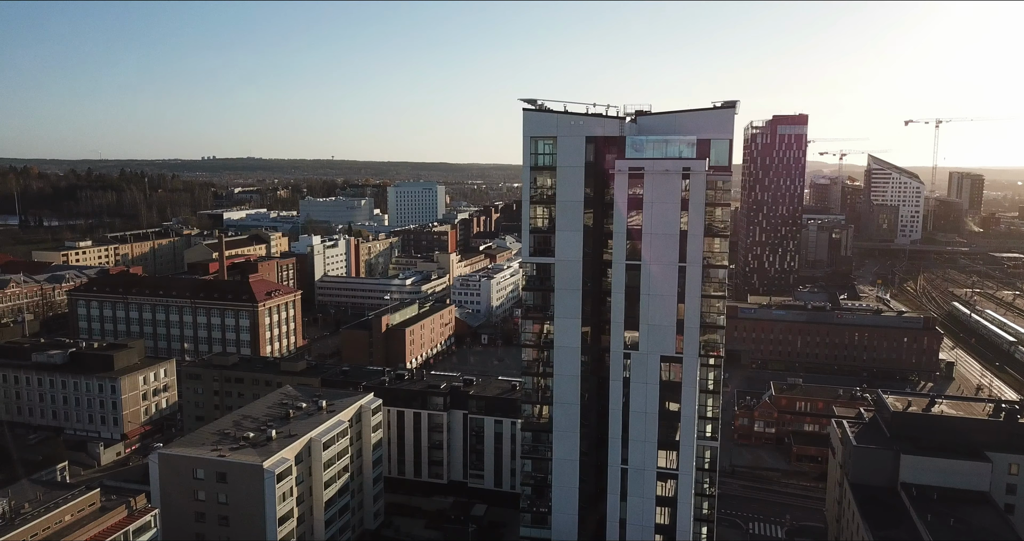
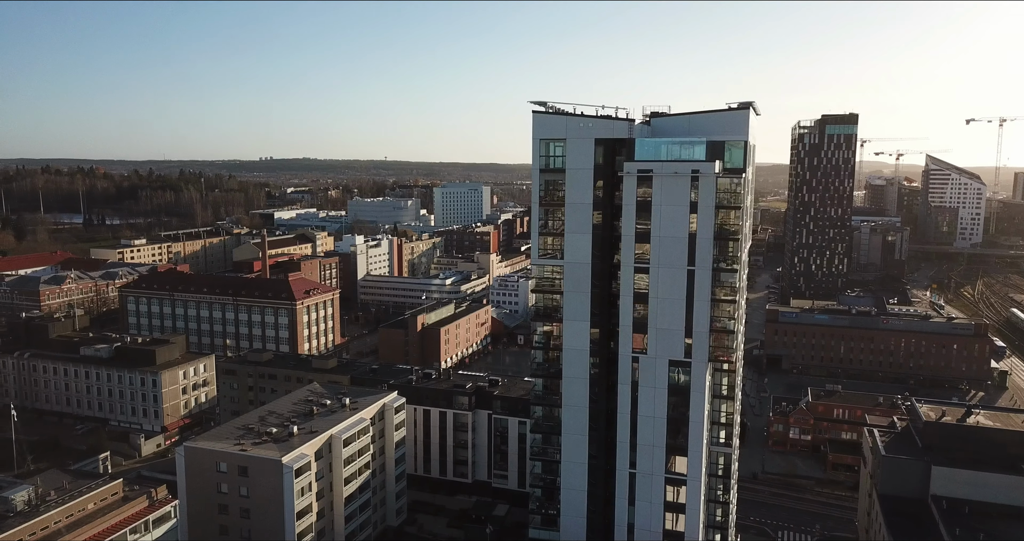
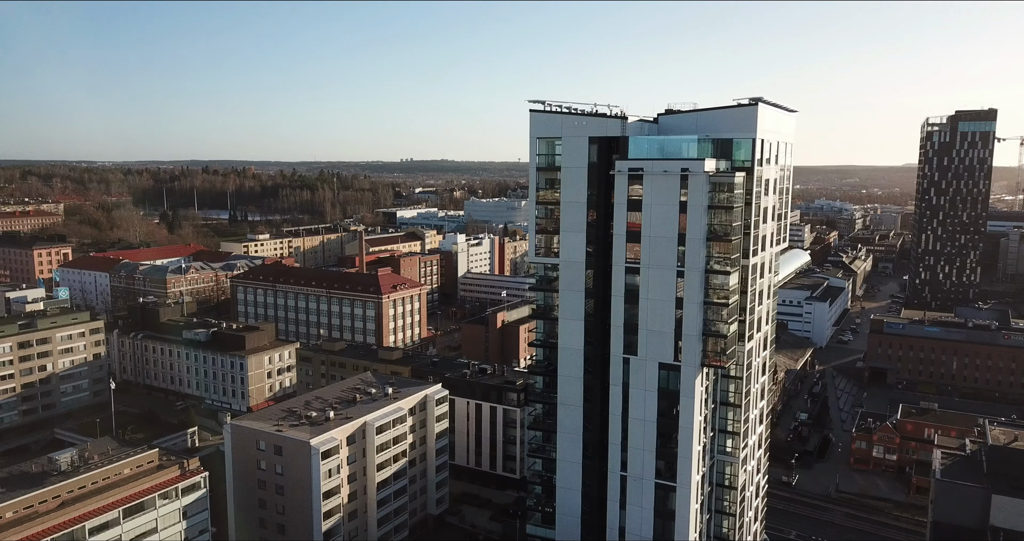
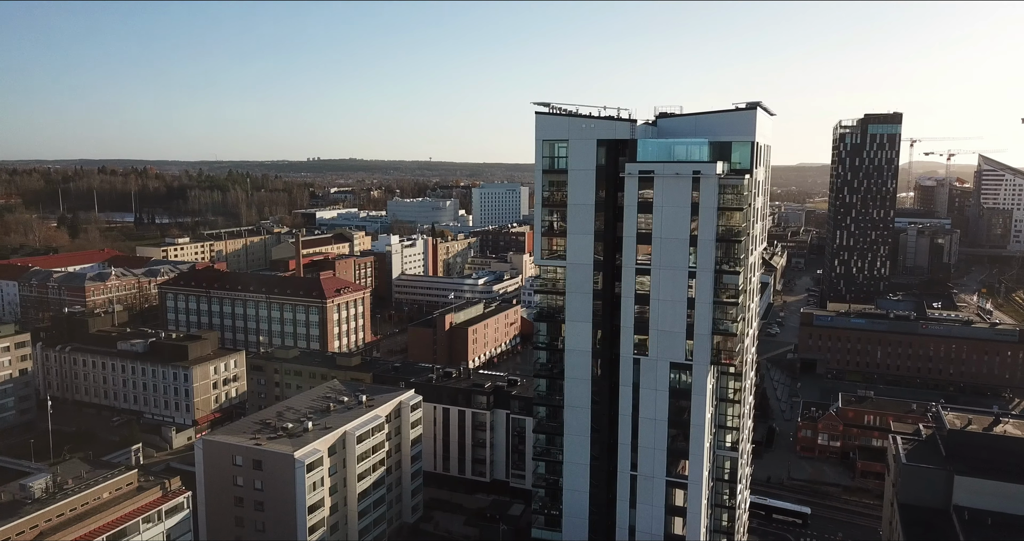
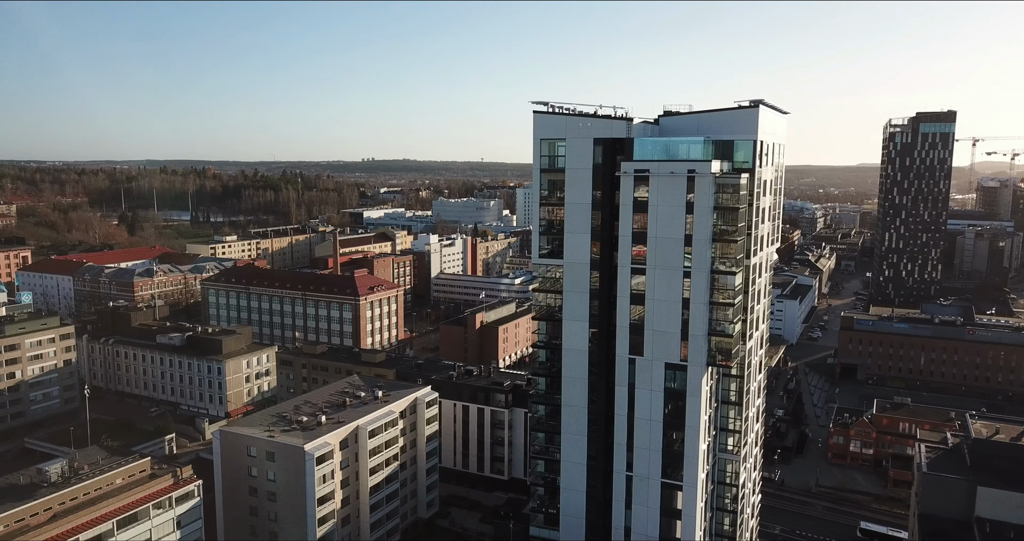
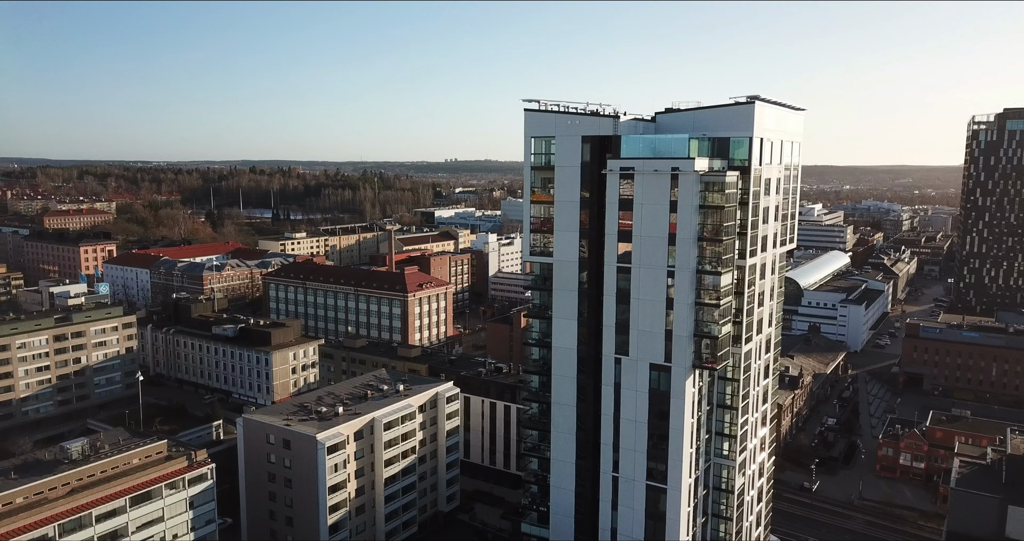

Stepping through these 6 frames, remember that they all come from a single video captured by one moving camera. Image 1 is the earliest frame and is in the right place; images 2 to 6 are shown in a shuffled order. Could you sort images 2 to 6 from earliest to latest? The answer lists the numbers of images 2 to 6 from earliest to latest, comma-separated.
2, 4, 5, 3, 6
